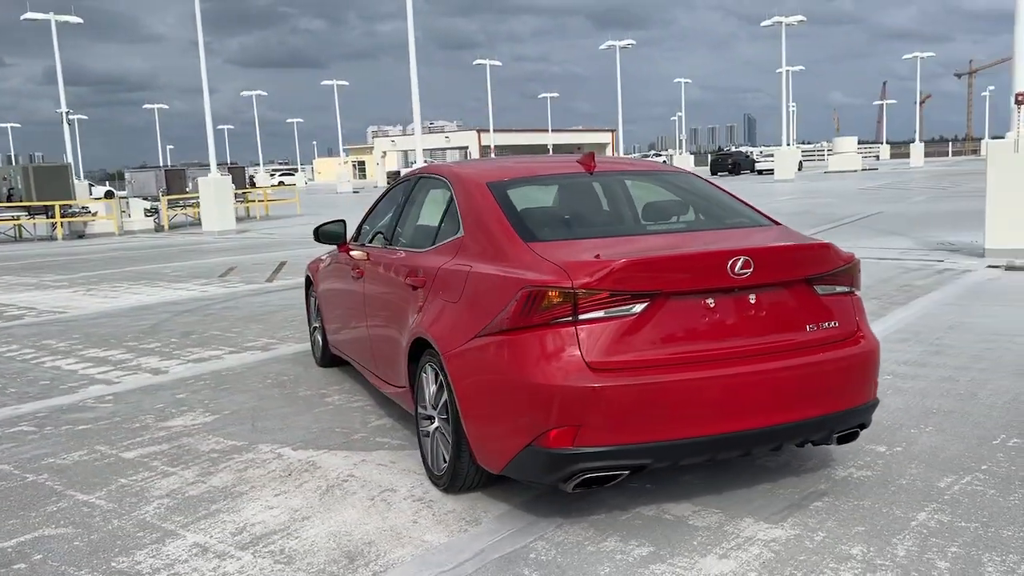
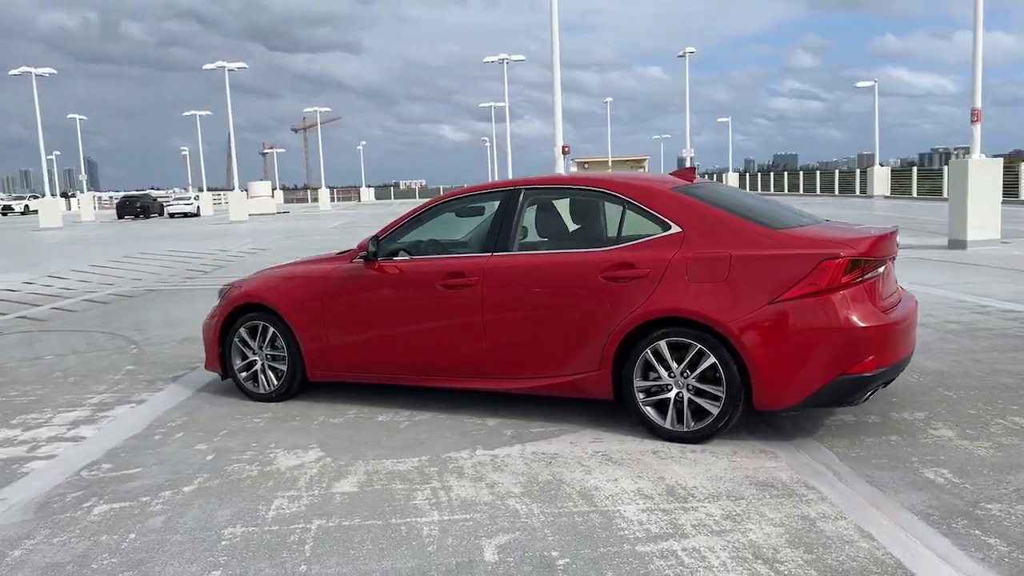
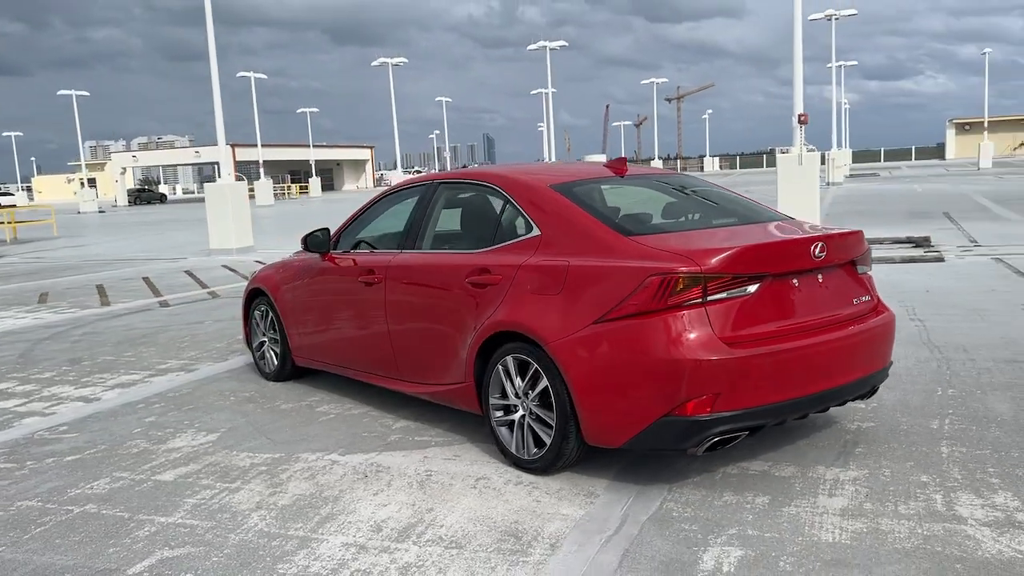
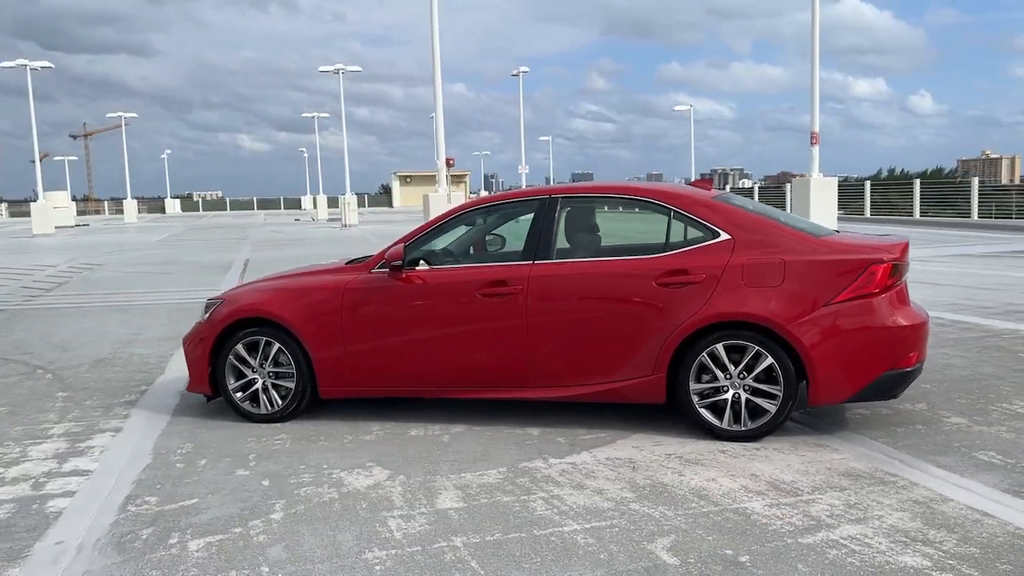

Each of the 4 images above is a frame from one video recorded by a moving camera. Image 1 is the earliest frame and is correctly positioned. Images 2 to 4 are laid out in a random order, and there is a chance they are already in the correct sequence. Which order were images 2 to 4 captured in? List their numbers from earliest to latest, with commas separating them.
3, 2, 4
